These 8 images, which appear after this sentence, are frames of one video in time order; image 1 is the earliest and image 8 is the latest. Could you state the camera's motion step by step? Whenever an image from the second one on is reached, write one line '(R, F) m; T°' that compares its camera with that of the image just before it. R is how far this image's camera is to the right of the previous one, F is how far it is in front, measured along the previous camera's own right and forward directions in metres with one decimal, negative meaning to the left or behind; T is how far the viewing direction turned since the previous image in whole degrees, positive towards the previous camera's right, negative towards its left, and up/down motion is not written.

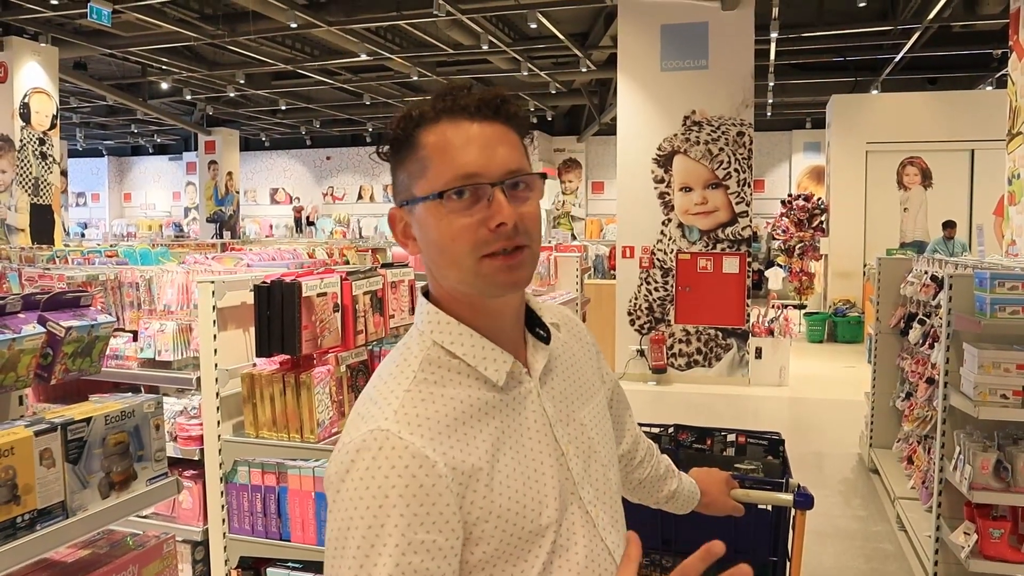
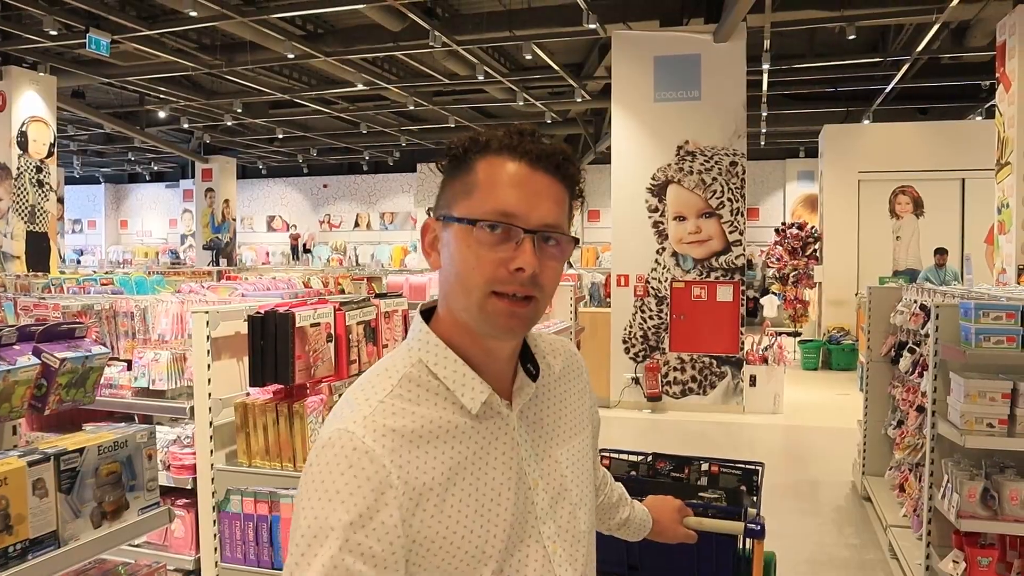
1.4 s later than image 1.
(0.0, 0.0) m; 0°
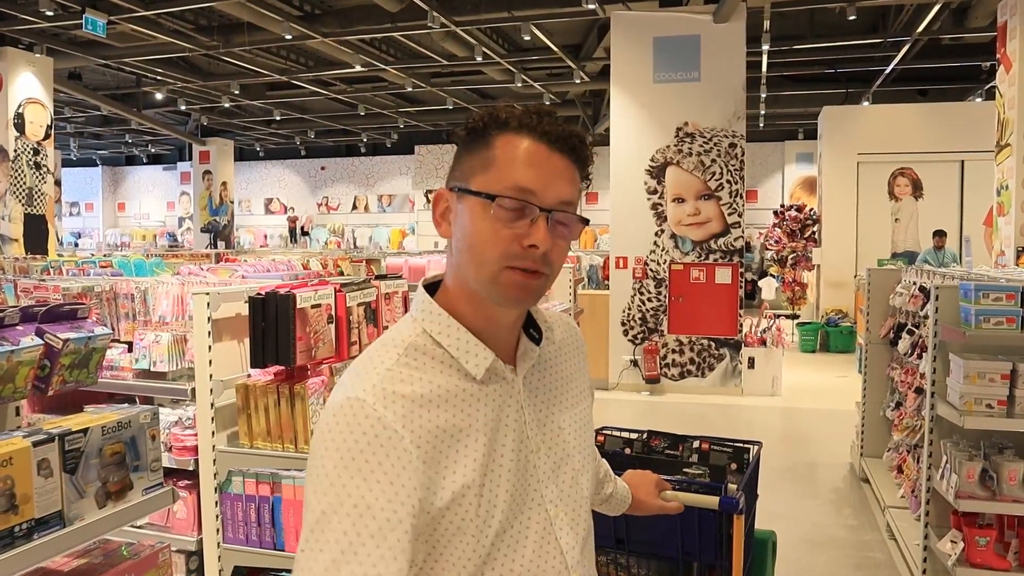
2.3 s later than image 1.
(0.0, 0.0) m; 0°
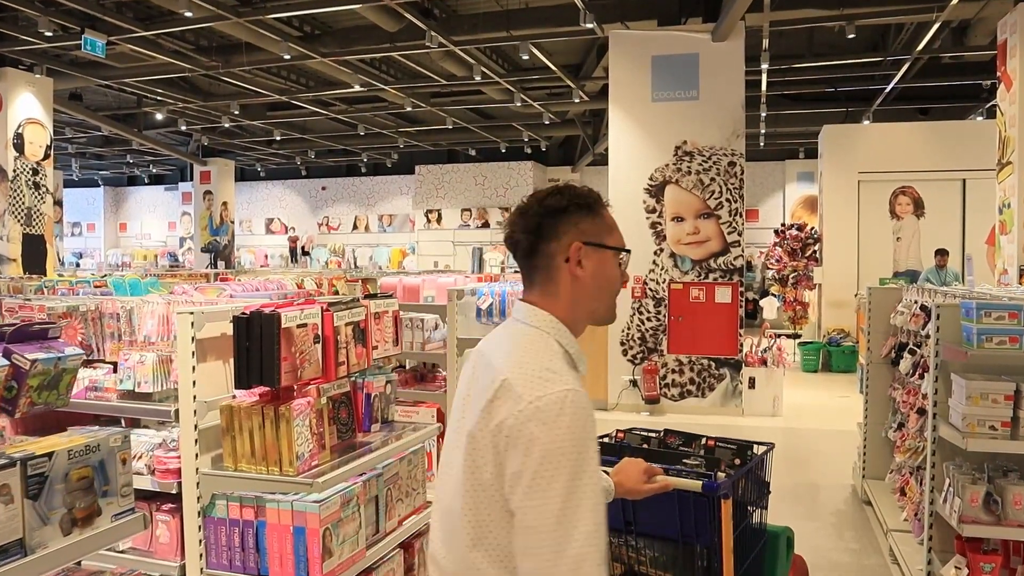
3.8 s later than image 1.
(0.0, +0.1) m; 0°
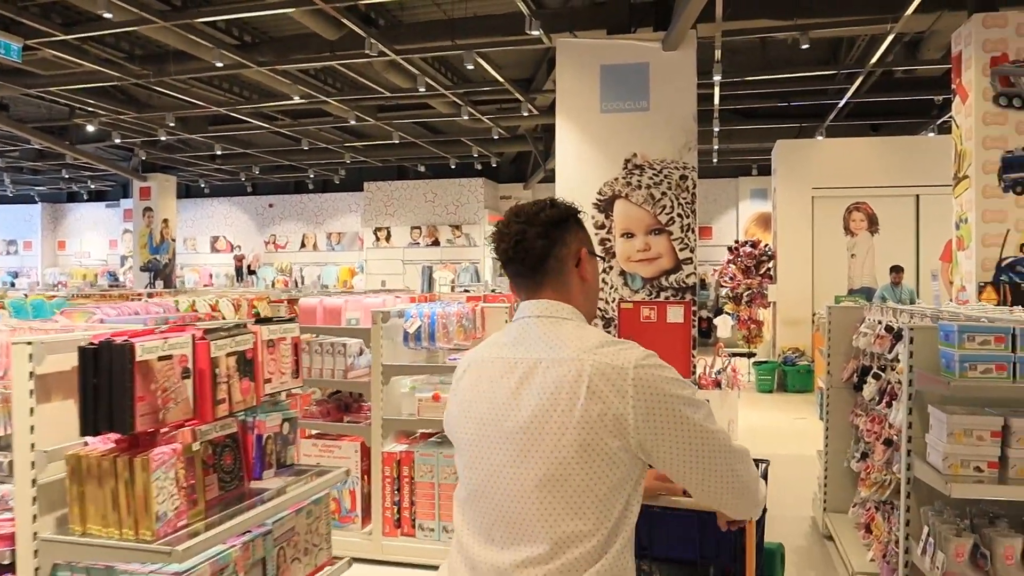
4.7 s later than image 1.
(+0.1, +0.4) m; +3°
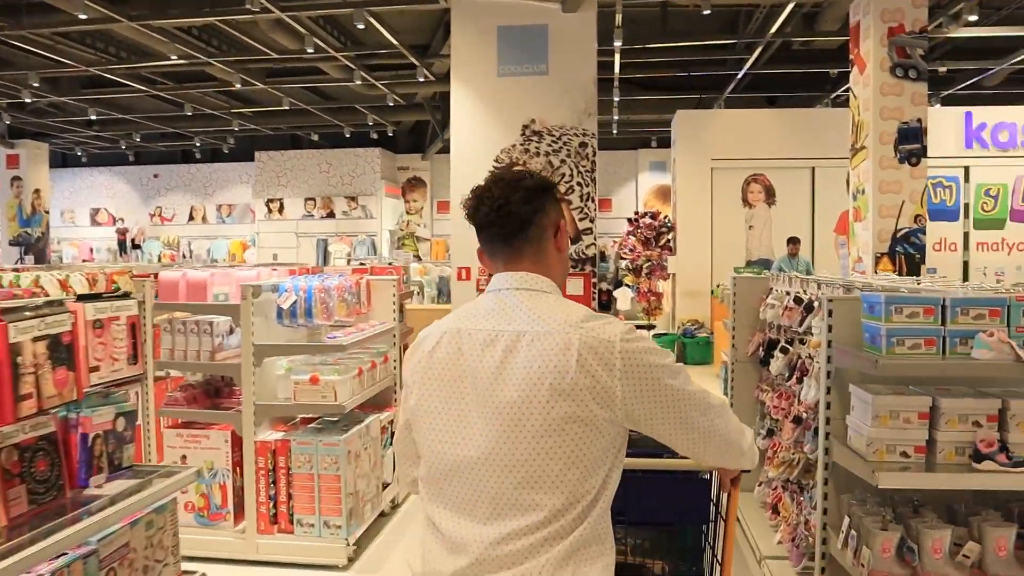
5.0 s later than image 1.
(+0.1, +0.3) m; +7°
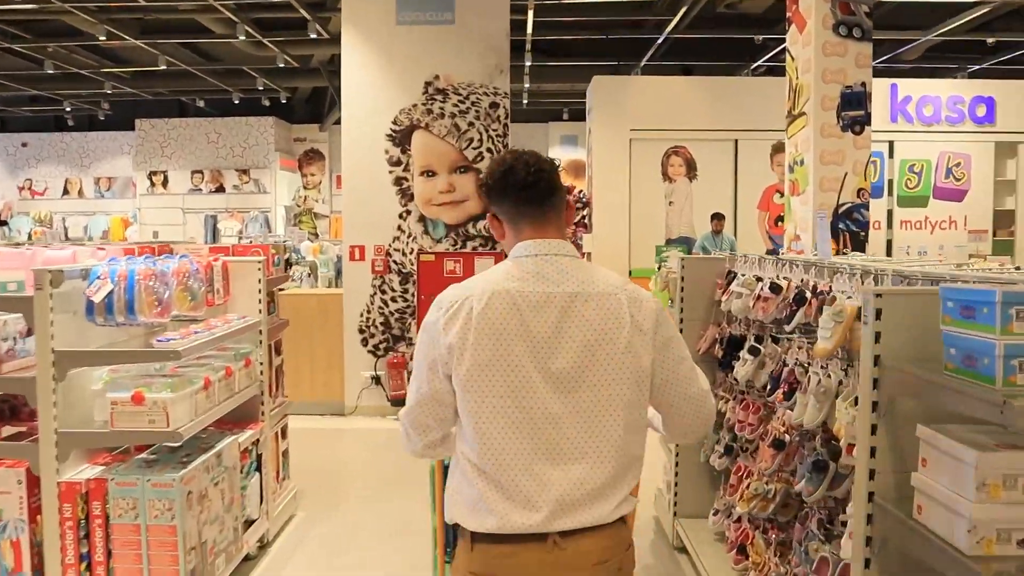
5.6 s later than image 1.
(+0.1, +0.8) m; +7°
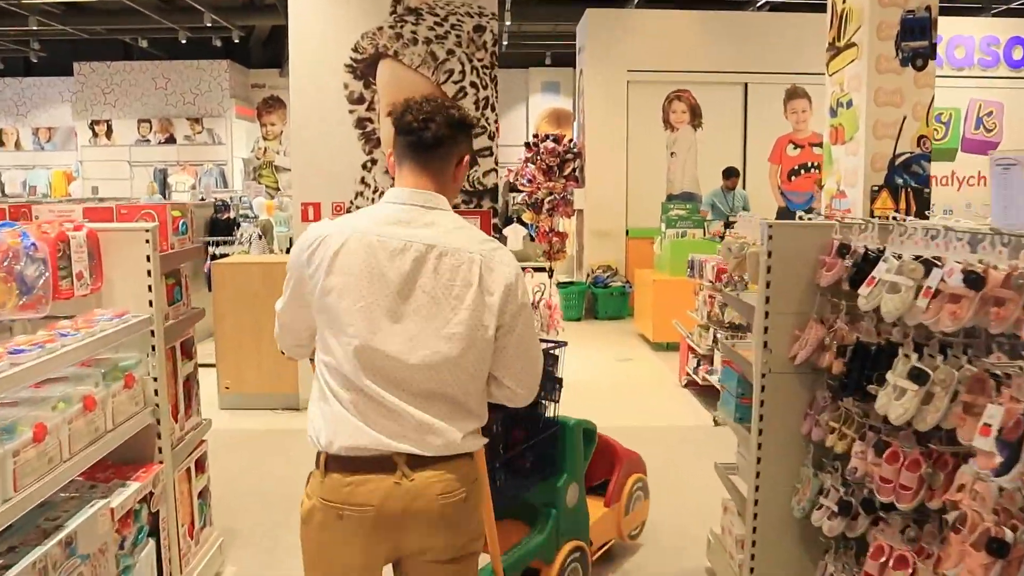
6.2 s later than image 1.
(-0.1, +1.1) m; +2°
